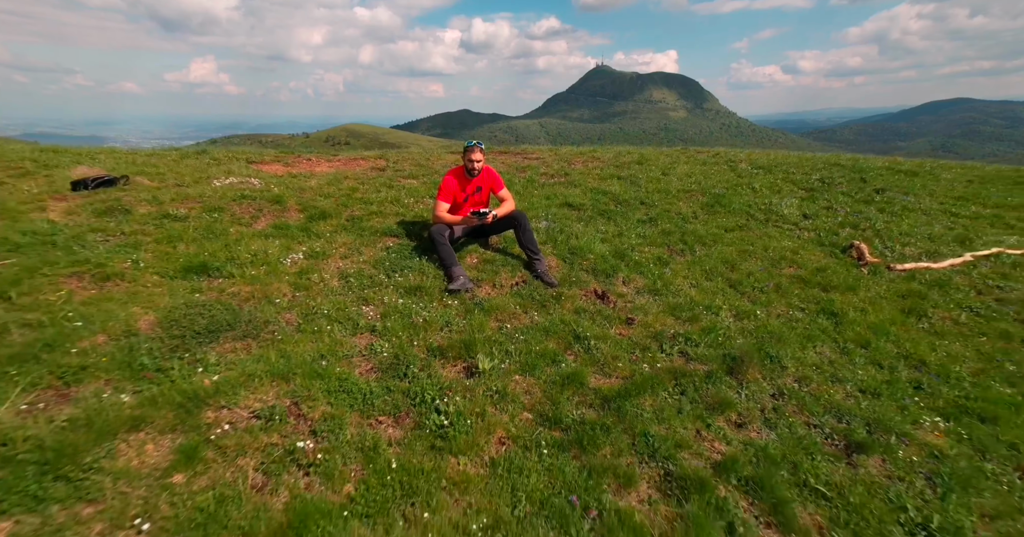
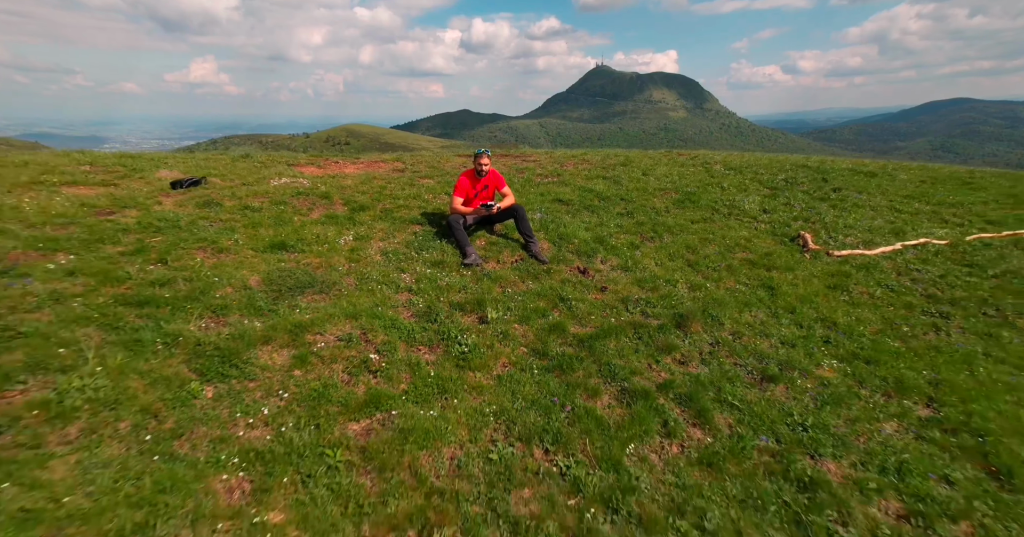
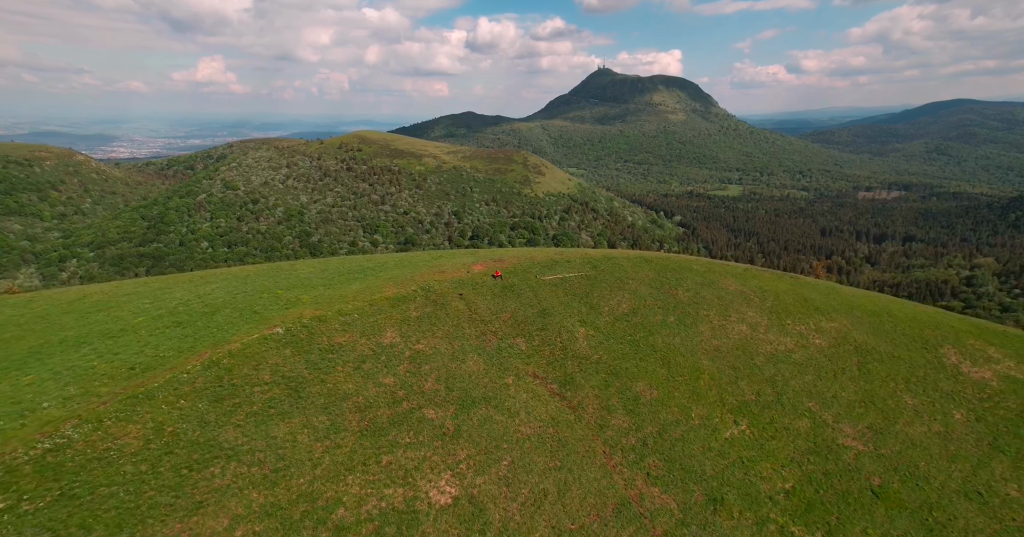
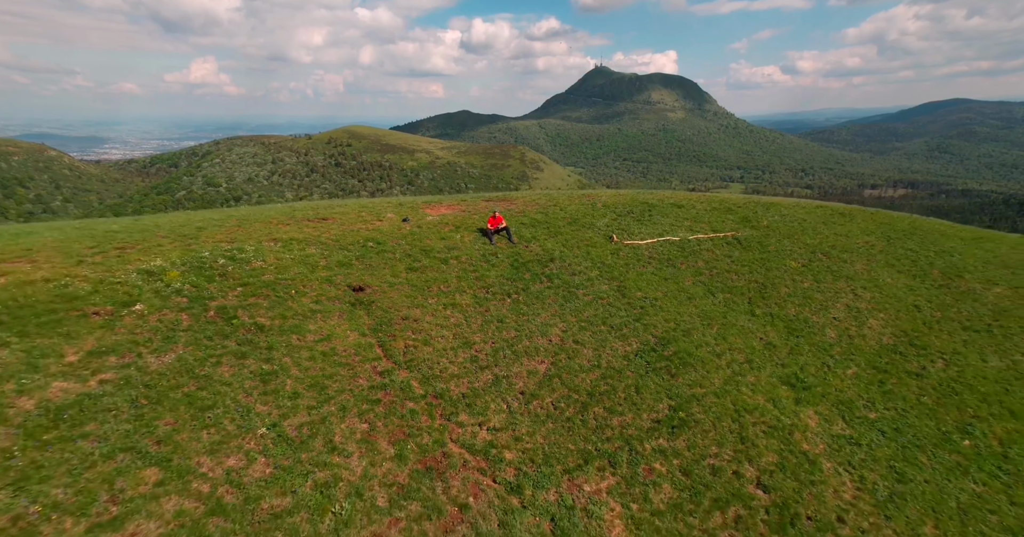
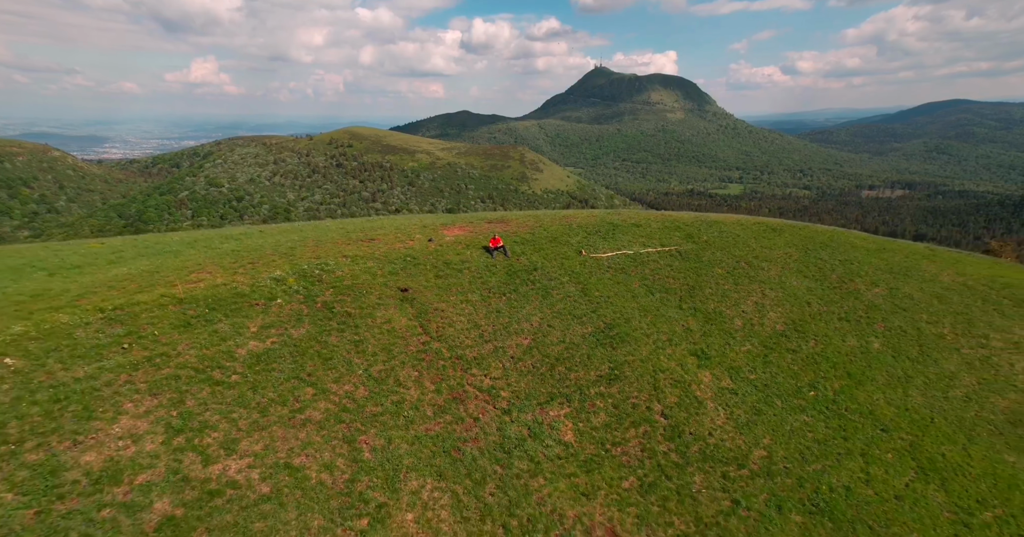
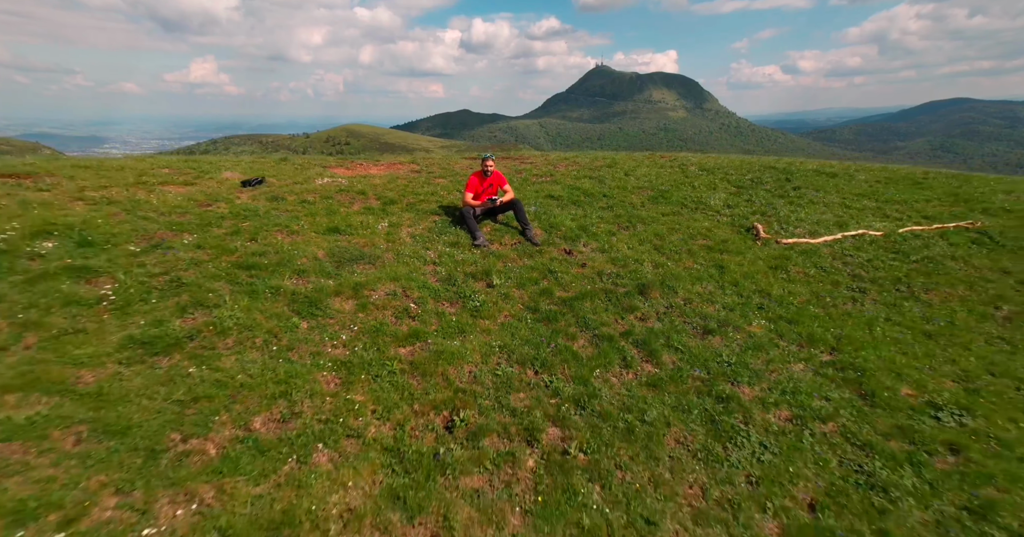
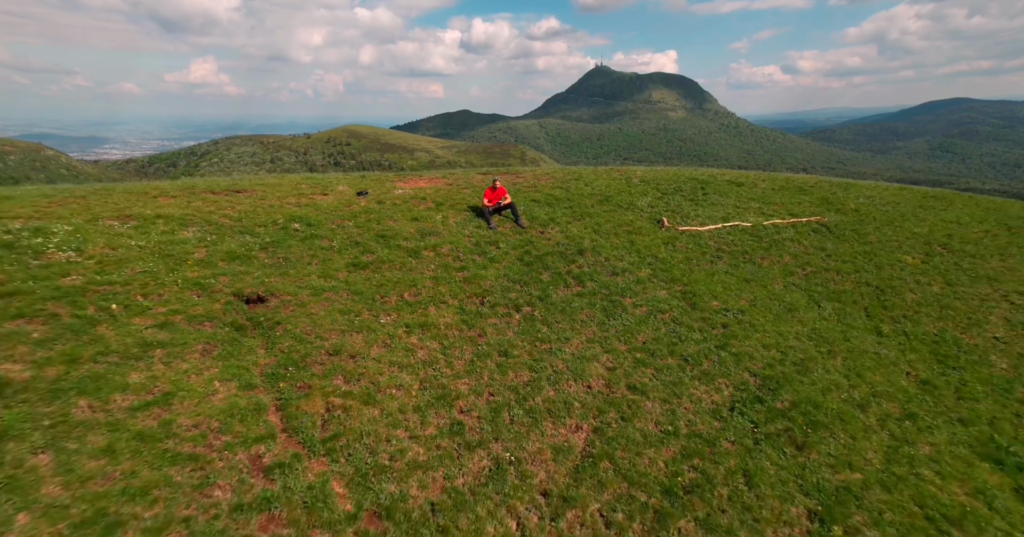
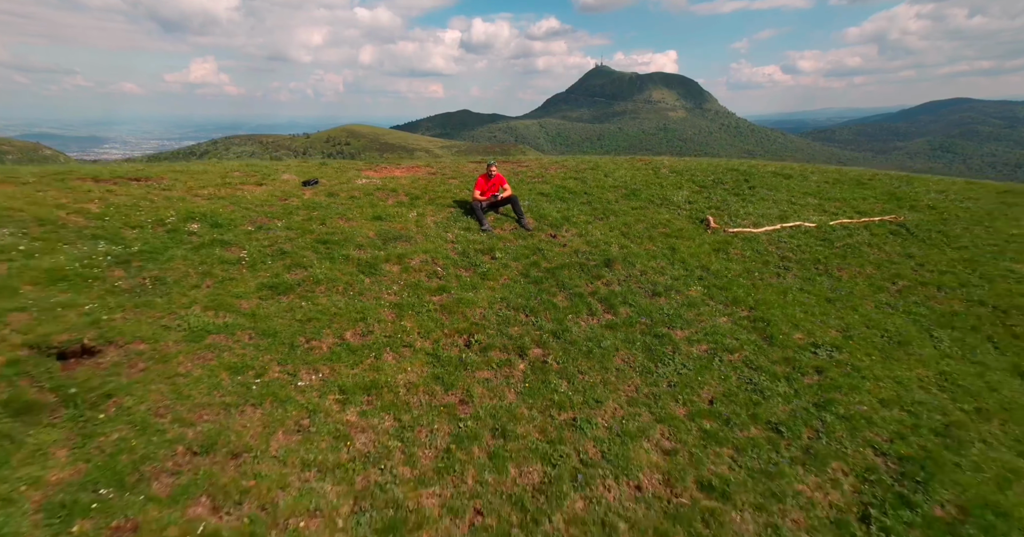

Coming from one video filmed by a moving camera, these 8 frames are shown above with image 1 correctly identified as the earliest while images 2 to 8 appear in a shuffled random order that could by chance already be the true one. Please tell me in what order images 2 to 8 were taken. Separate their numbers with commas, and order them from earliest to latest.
2, 6, 8, 7, 4, 5, 3
